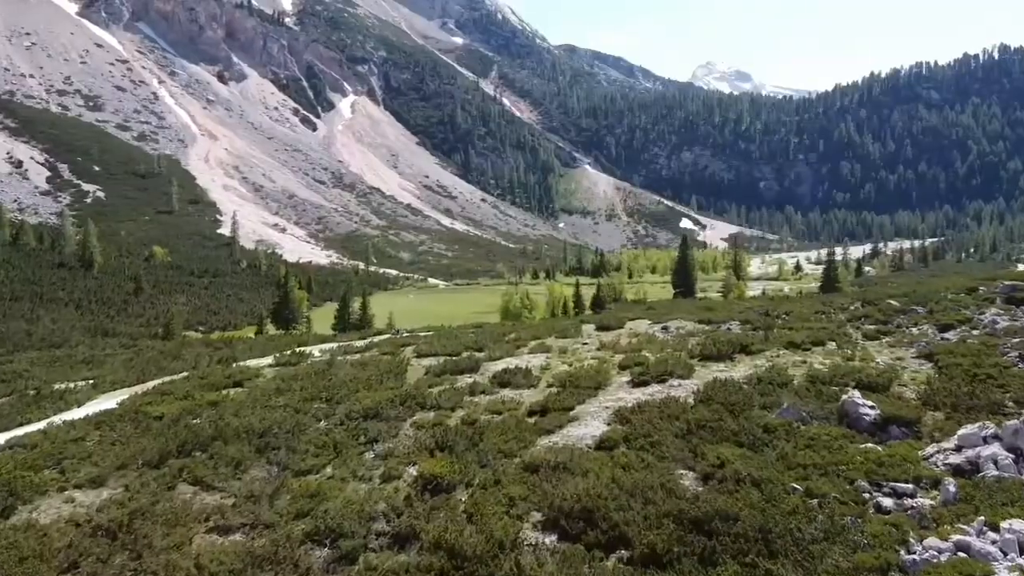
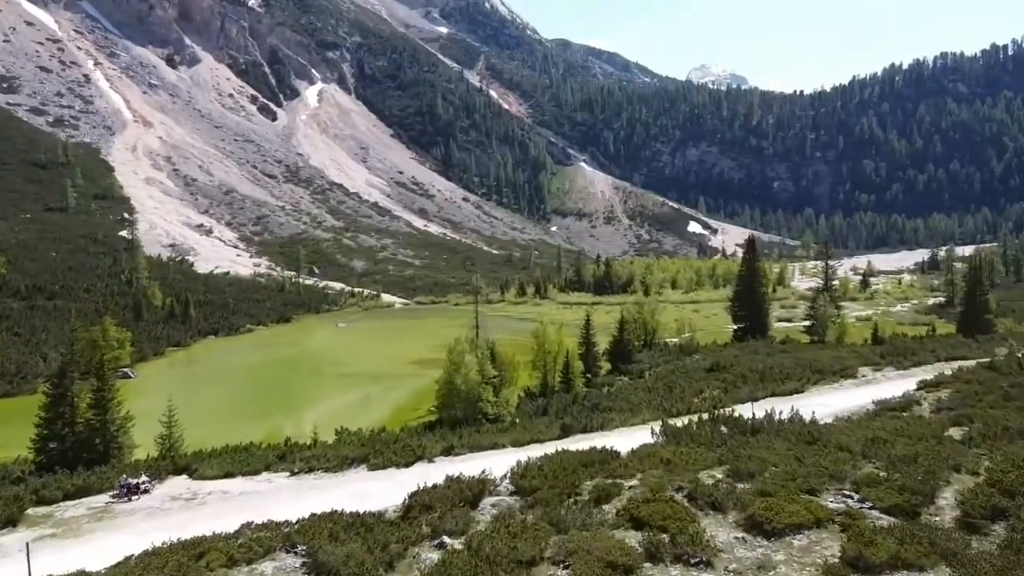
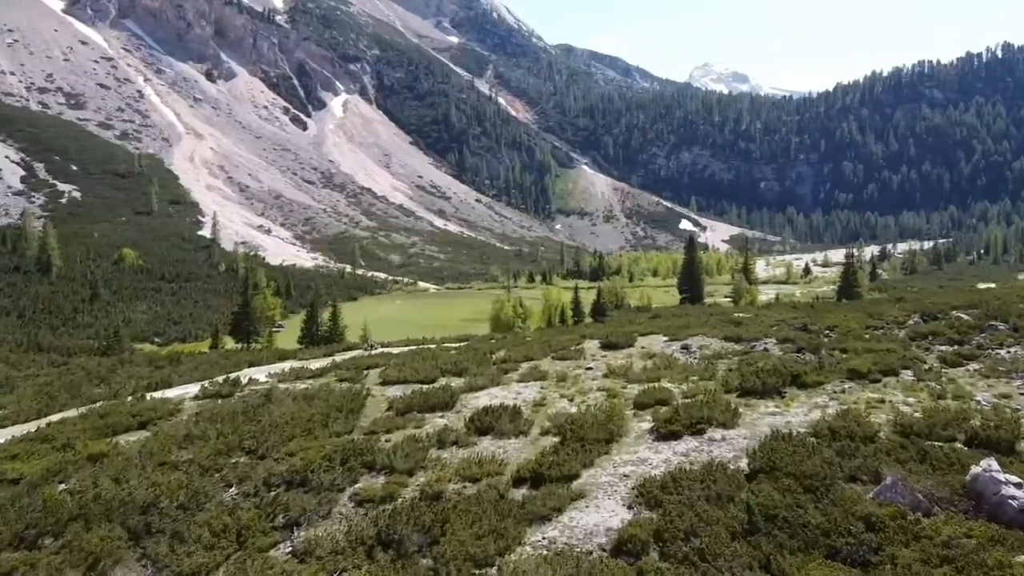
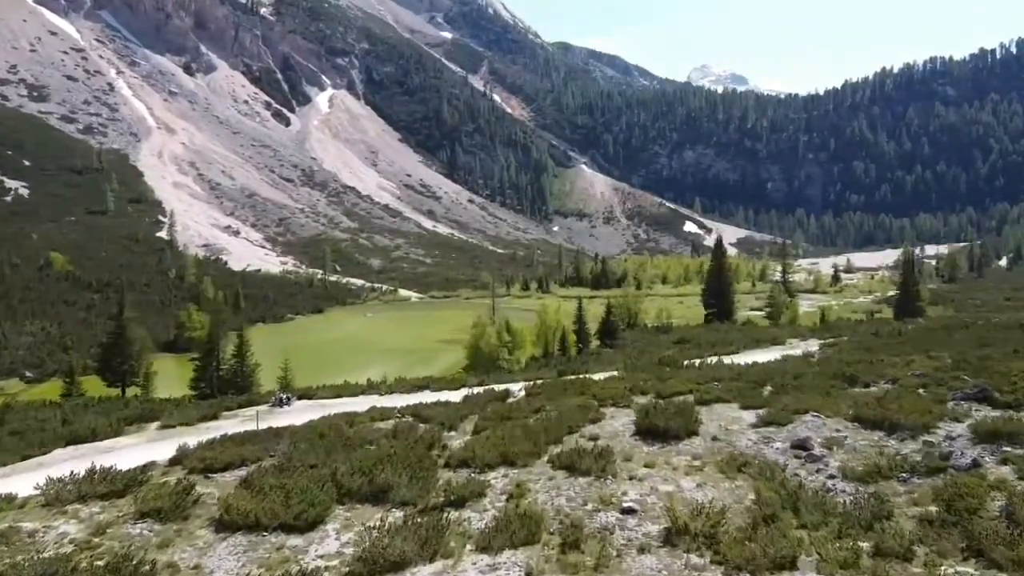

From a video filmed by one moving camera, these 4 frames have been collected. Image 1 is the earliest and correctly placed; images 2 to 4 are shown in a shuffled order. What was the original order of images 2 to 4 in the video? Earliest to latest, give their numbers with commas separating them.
3, 4, 2
